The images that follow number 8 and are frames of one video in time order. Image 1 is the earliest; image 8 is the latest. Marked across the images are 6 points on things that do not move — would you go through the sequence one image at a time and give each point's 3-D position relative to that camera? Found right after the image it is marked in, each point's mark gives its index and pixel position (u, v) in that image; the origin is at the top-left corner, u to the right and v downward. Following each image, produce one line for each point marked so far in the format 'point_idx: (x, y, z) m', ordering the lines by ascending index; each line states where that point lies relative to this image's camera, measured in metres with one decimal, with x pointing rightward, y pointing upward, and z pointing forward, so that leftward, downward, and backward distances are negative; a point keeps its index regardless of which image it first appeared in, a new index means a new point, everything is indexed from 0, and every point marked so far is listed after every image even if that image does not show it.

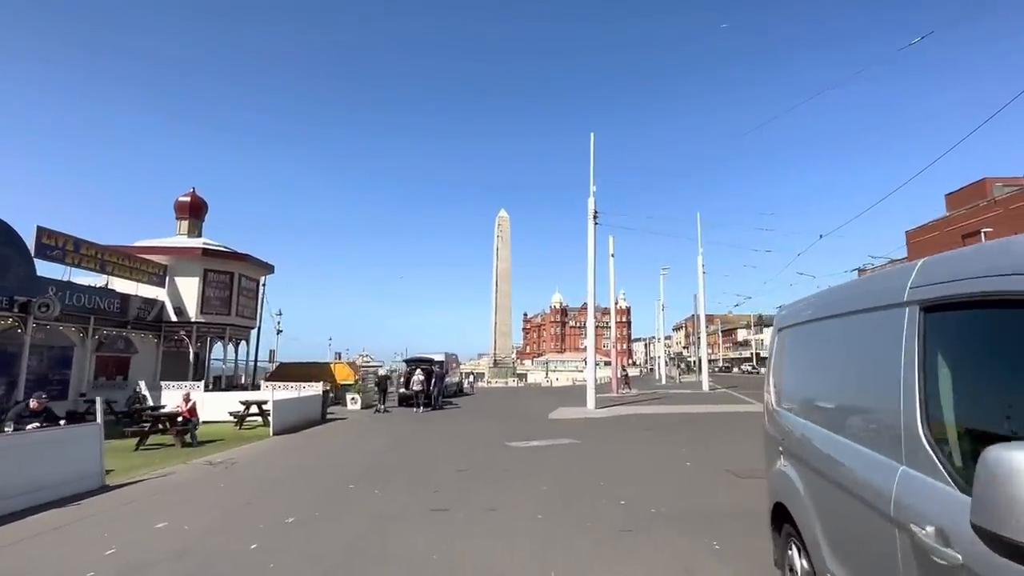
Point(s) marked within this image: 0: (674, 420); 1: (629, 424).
0: (+4.4, -3.7, +17.4) m
1: (+3.2, -3.7, +17.2) m
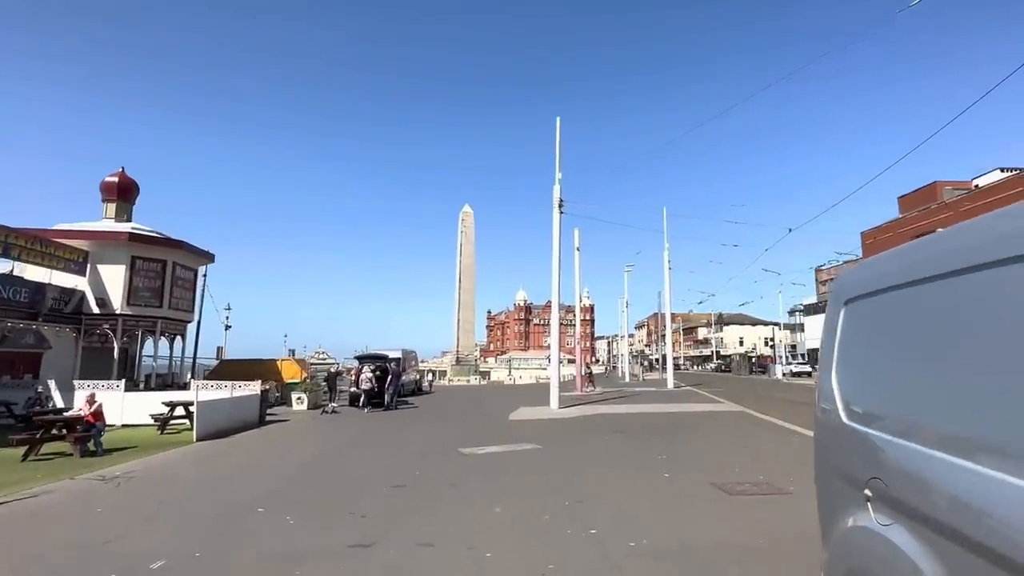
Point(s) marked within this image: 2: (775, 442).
0: (+3.3, -3.5, +16.2) m
1: (+2.1, -3.5, +15.9) m
2: (+5.0, -2.9, +12.1) m
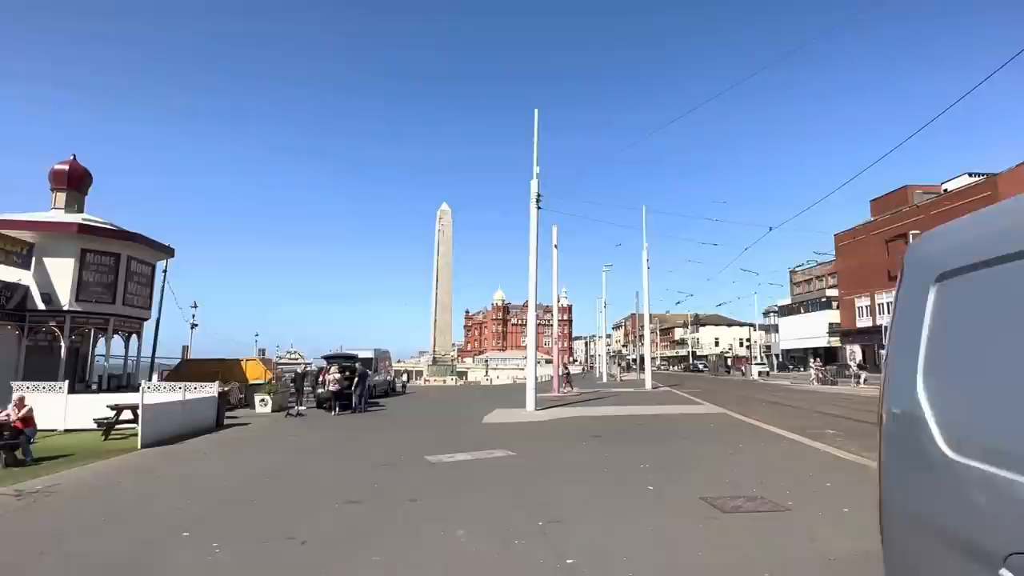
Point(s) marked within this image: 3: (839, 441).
0: (+2.6, -3.4, +15.5) m
1: (+1.4, -3.4, +15.1) m
2: (+4.5, -2.8, +11.5) m
3: (+6.2, -2.9, +12.1) m
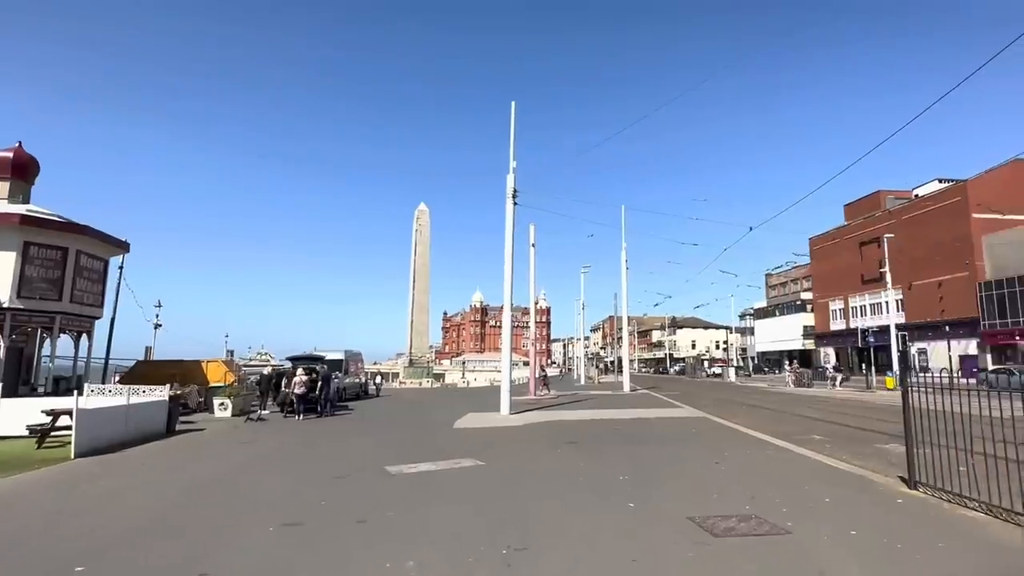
0: (+2.0, -3.3, +14.7) m
1: (+0.8, -3.3, +14.3) m
2: (+3.9, -2.8, +10.8) m
3: (+5.7, -2.8, +11.5) m
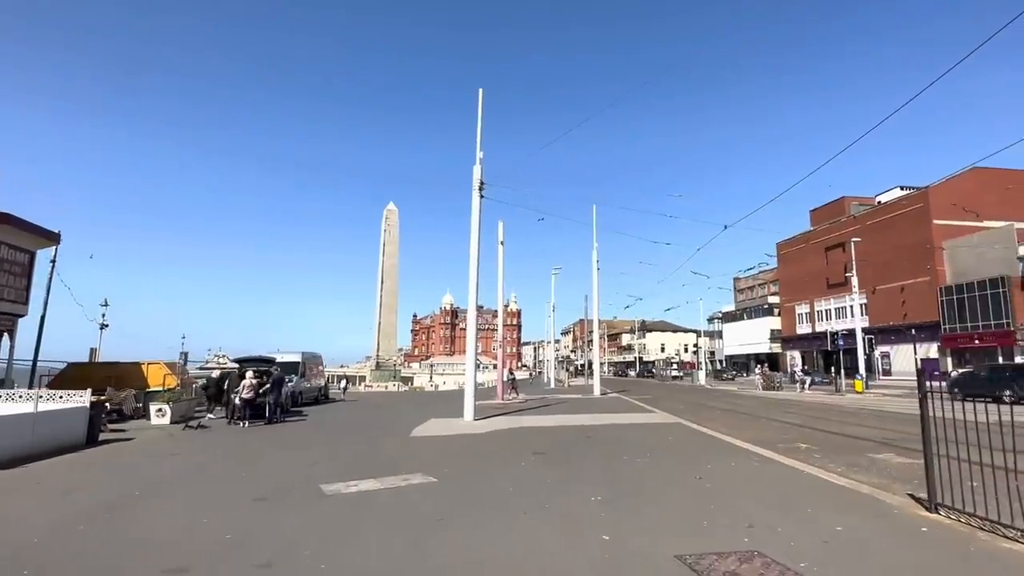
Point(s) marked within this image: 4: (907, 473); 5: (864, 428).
0: (+1.2, -3.2, +13.6) m
1: (0.0, -3.2, +13.1) m
2: (+3.3, -2.7, +9.7) m
3: (+5.0, -2.8, +10.5) m
4: (+5.3, -2.5, +8.6) m
5: (+9.6, -3.8, +17.5) m
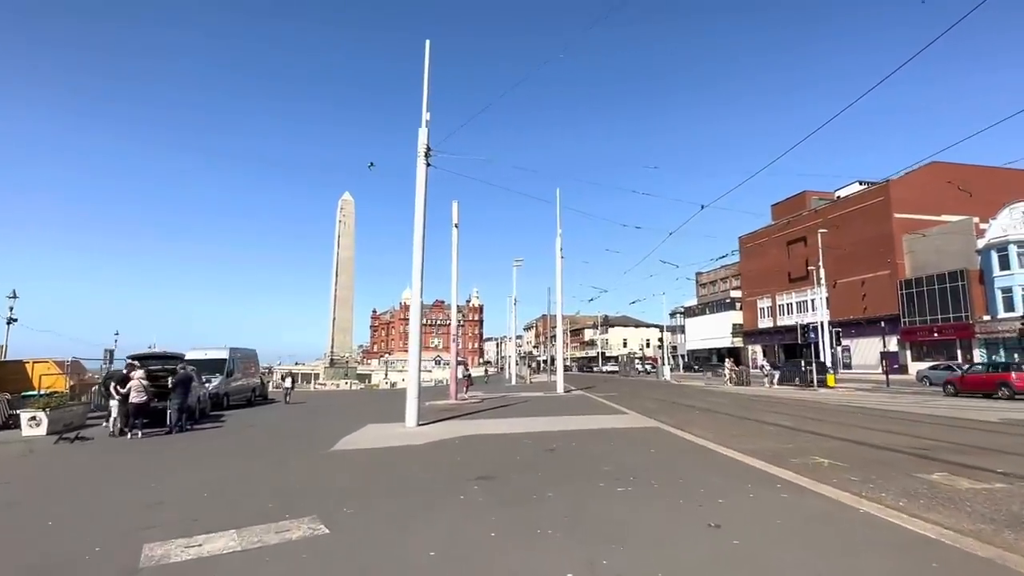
0: (+0.2, -2.8, +10.8) m
1: (-0.9, -2.8, +10.3) m
2: (+2.6, -2.3, +7.1) m
3: (+4.2, -2.4, +8.0) m
4: (+4.7, -2.1, +6.1) m
5: (+8.4, -3.4, +15.3) m
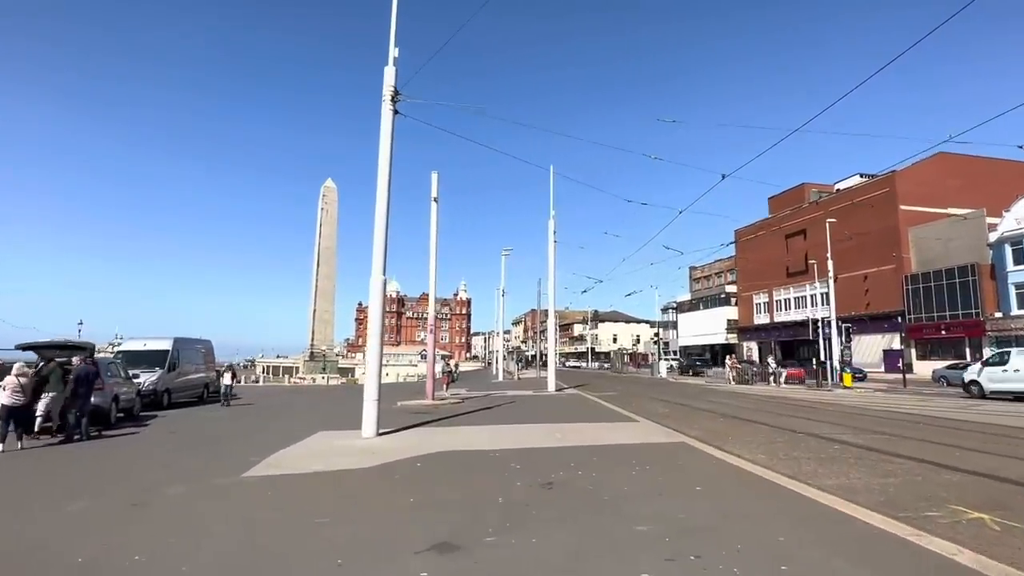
0: (0.0, -2.4, +7.5) m
1: (-1.2, -2.4, +6.9) m
2: (+2.4, -1.9, +3.8) m
3: (+4.0, -2.0, +4.7) m
4: (+4.5, -1.7, +2.8) m
5: (+8.1, -3.0, +12.1) m
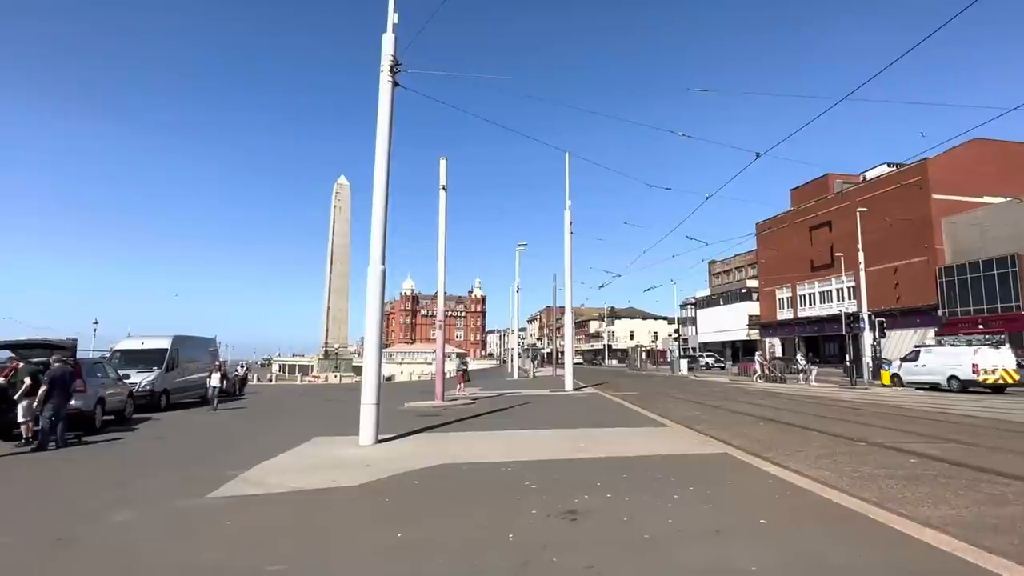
0: (+0.1, -2.2, +6.0) m
1: (-1.0, -2.2, +5.5) m
2: (+2.4, -1.7, +2.2) m
3: (+4.1, -1.8, +3.1) m
4: (+4.5, -1.5, +1.2) m
5: (+8.4, -2.7, +10.4) m
